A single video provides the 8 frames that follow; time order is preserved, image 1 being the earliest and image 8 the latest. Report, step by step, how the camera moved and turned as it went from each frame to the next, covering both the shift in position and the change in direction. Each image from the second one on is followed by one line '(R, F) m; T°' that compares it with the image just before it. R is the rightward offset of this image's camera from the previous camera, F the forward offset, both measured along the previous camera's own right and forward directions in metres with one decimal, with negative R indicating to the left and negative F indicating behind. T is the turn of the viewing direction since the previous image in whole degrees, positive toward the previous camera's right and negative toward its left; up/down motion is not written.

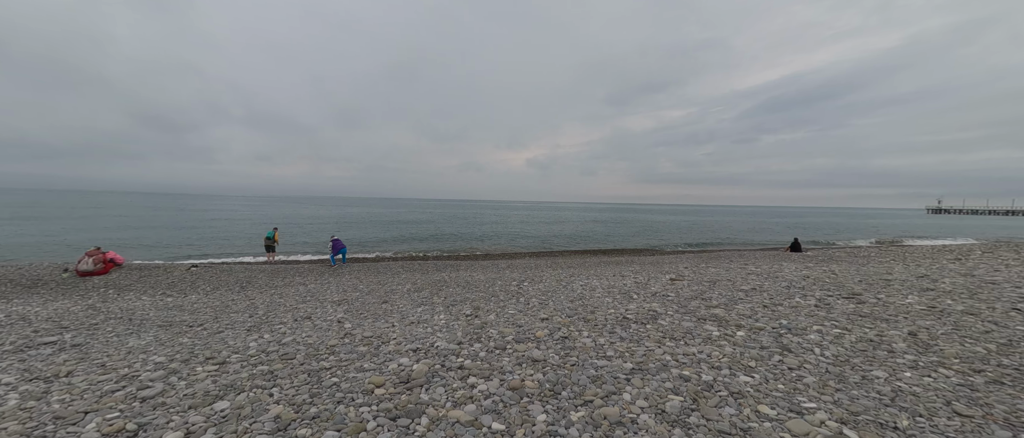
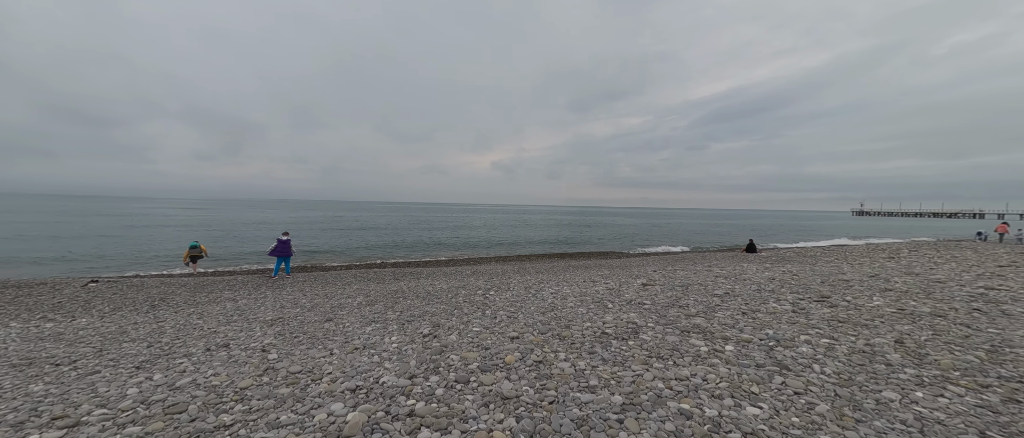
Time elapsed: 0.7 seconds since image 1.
(0.0, +1.0) m; +6°
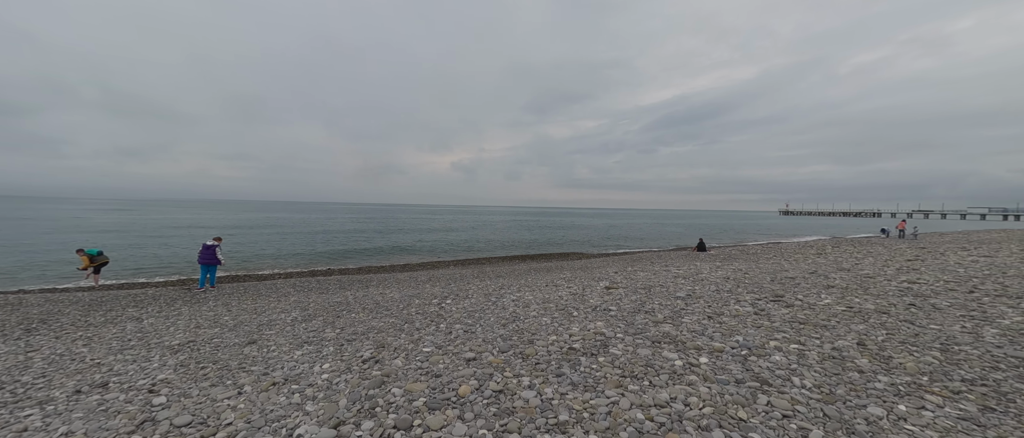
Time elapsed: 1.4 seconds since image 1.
(+0.1, +0.8) m; +7°
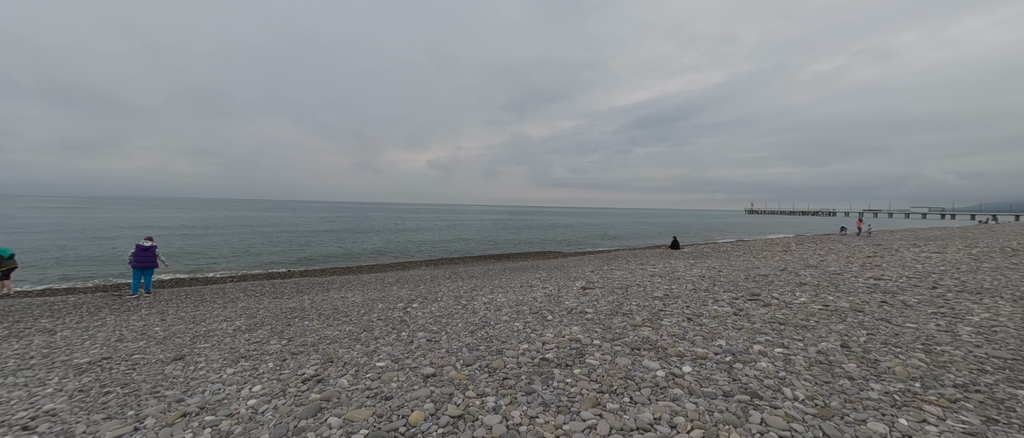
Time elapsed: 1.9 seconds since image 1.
(+0.2, +0.7) m; +4°
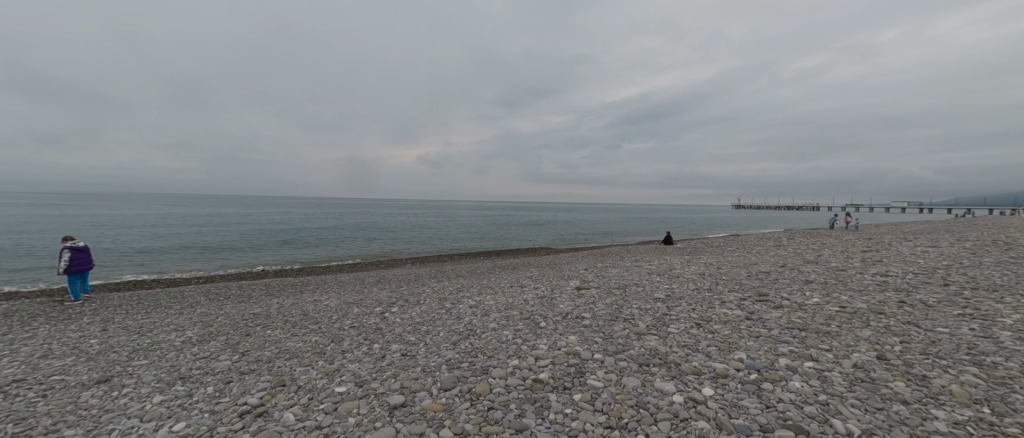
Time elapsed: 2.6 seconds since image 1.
(+0.1, +1.0) m; +2°
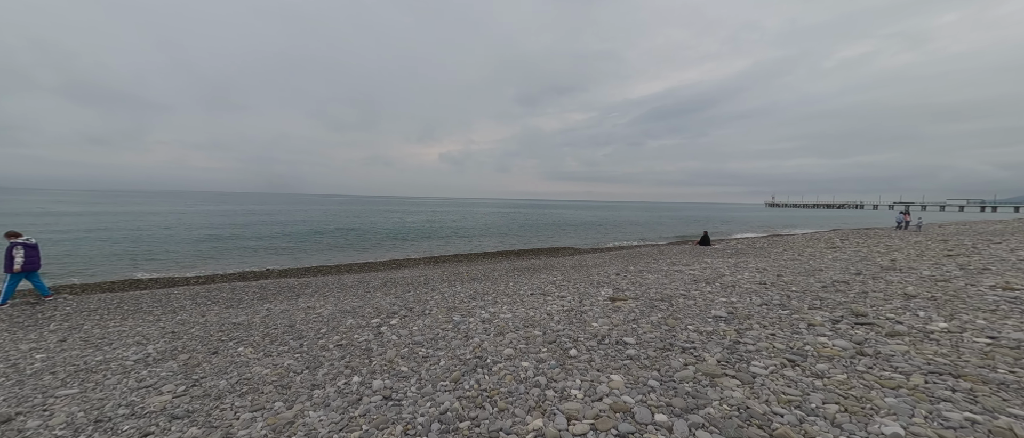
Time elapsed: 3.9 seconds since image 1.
(0.0, +1.9) m; -4°
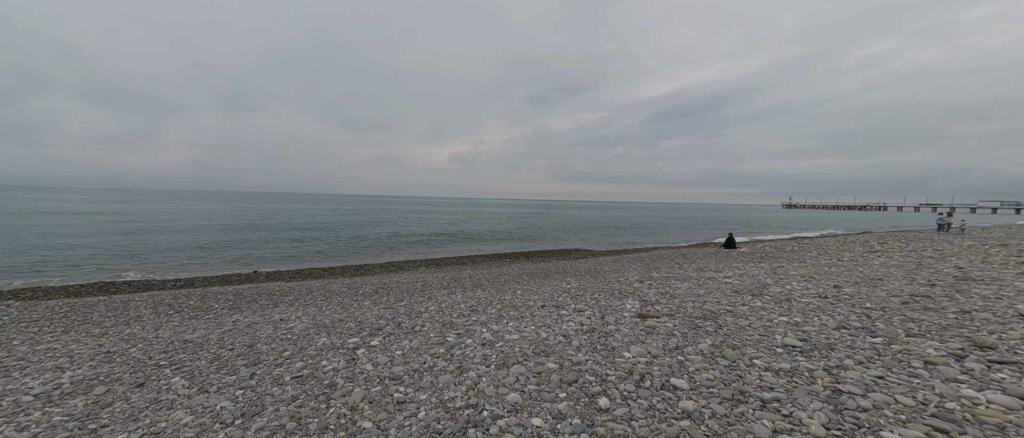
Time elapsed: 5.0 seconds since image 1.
(0.0, +1.8) m; -2°
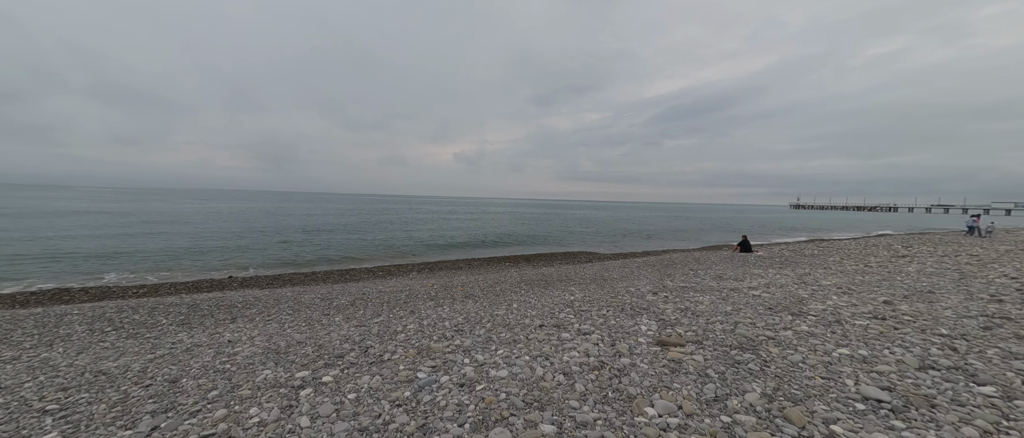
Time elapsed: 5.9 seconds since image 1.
(+0.3, +1.5) m; -1°
